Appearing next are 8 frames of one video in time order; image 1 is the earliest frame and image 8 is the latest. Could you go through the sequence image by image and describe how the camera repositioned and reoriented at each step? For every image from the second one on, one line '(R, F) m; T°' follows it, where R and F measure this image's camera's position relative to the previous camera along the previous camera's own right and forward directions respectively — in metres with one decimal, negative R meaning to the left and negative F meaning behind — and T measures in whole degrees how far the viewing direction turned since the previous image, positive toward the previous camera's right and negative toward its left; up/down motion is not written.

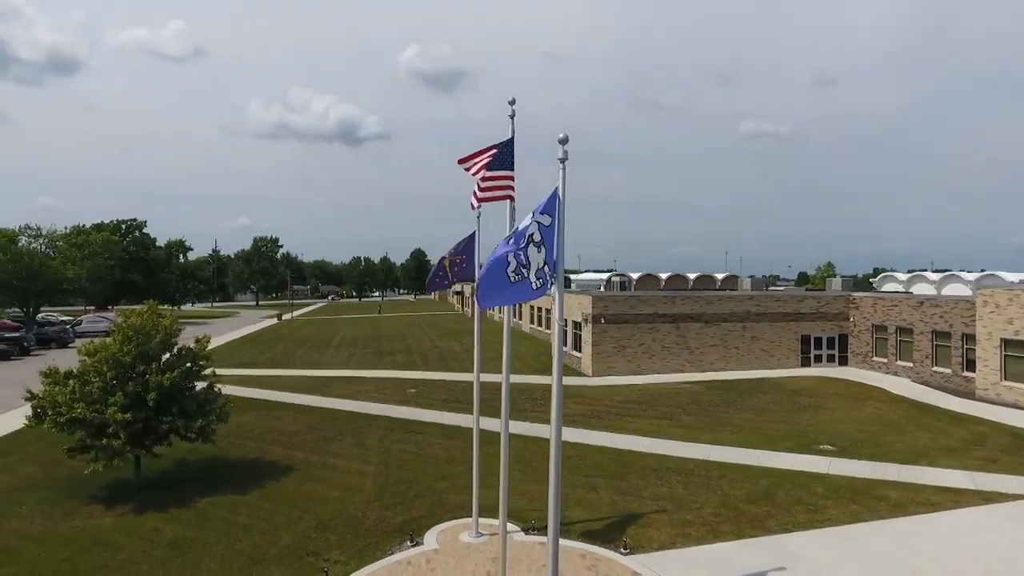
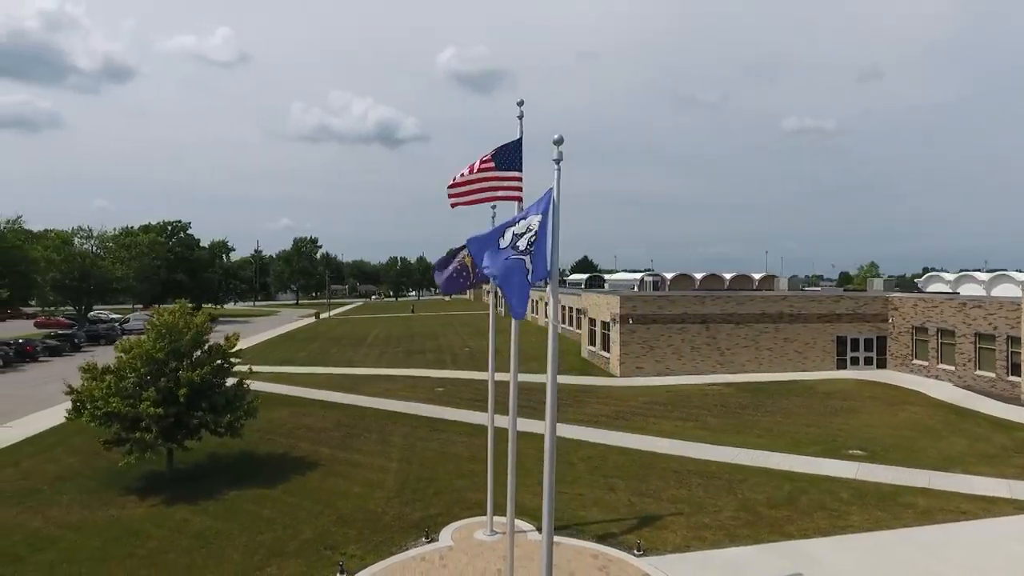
(+0.4, 0.0) m; -3°
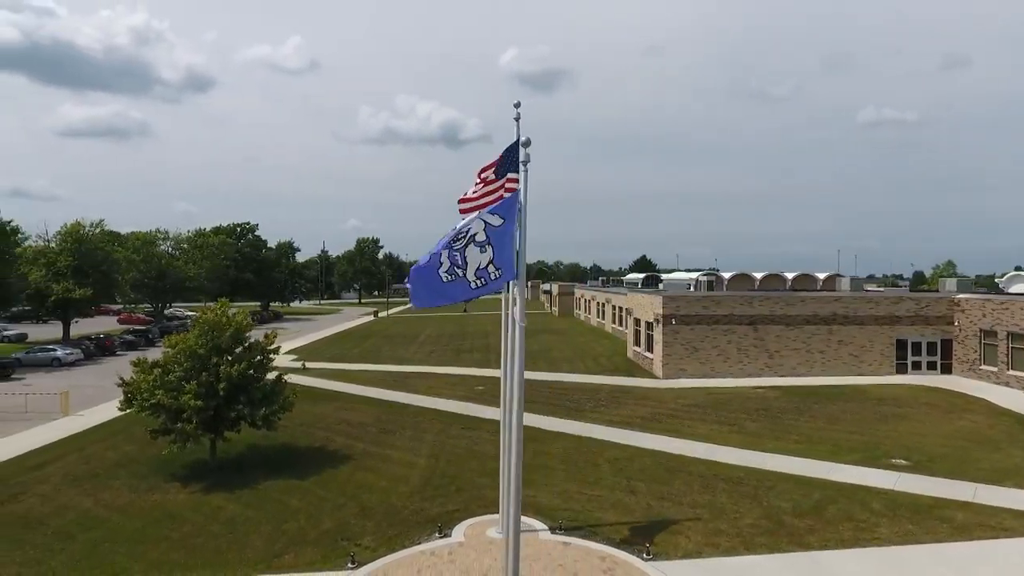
(+1.0, 0.0) m; -6°
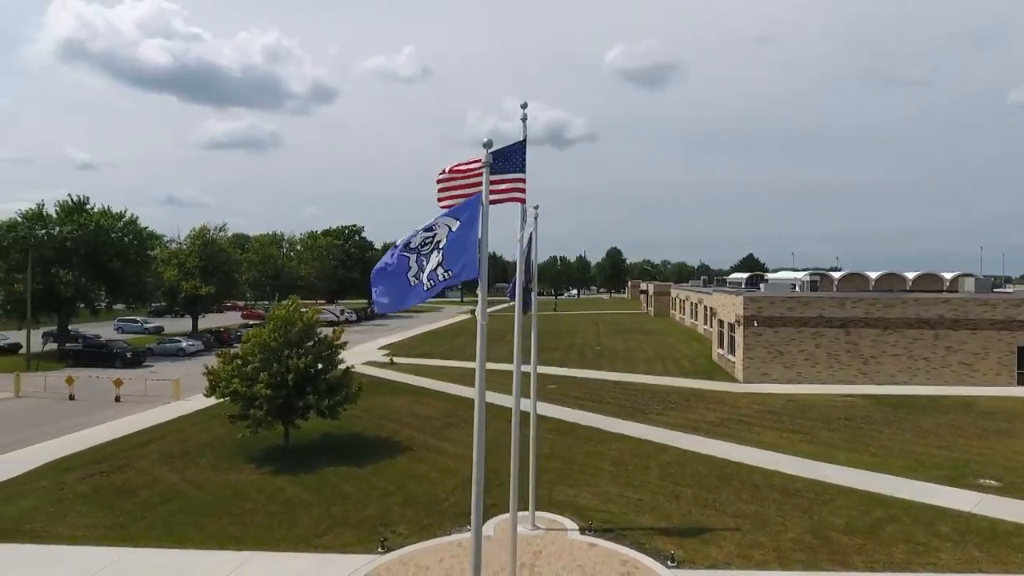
(+1.5, 0.0) m; -10°
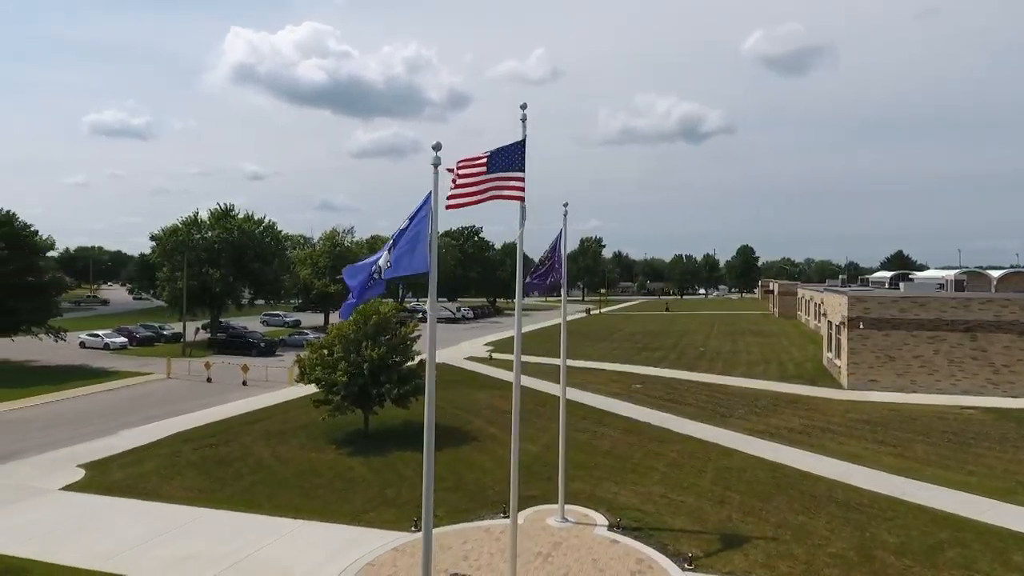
(+2.0, -0.1) m; -12°
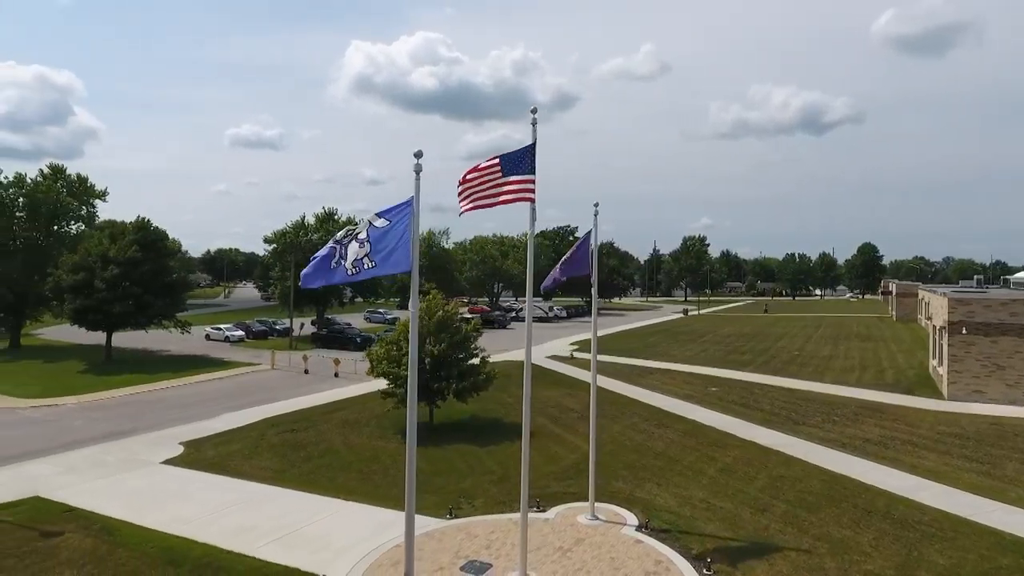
(+1.5, -0.2) m; -10°
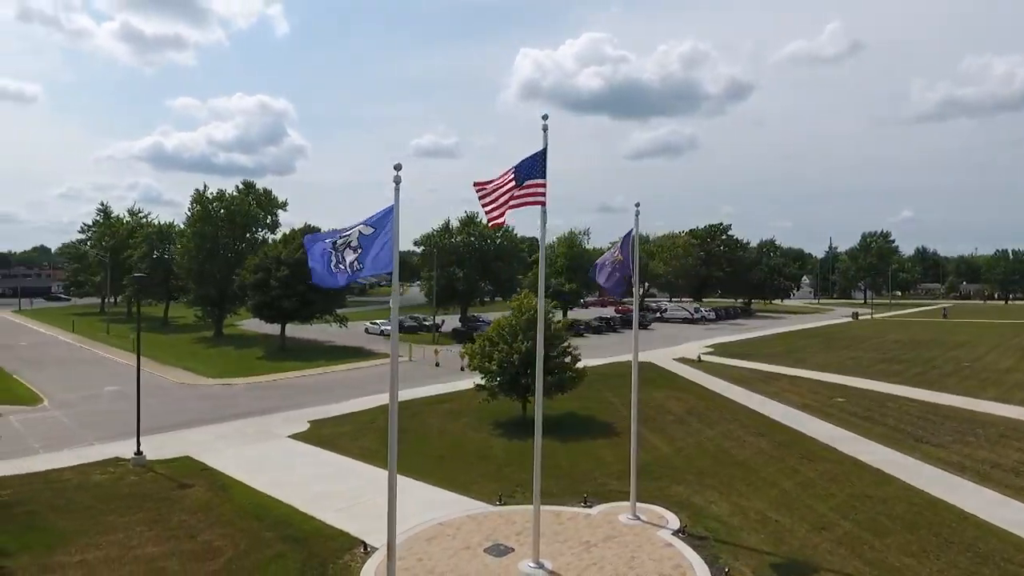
(+2.6, -0.2) m; -15°
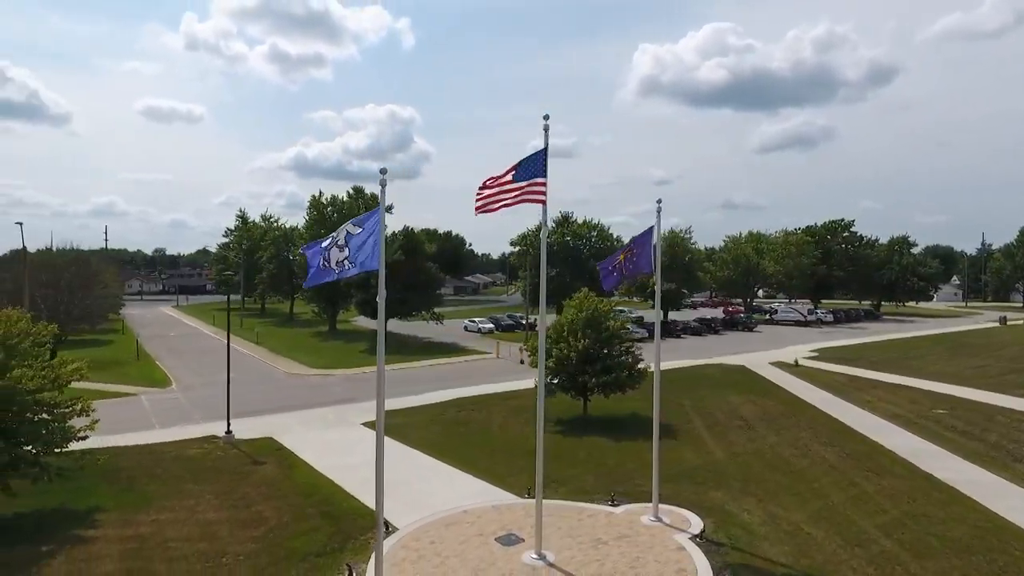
(+2.0, -0.1) m; -11°
